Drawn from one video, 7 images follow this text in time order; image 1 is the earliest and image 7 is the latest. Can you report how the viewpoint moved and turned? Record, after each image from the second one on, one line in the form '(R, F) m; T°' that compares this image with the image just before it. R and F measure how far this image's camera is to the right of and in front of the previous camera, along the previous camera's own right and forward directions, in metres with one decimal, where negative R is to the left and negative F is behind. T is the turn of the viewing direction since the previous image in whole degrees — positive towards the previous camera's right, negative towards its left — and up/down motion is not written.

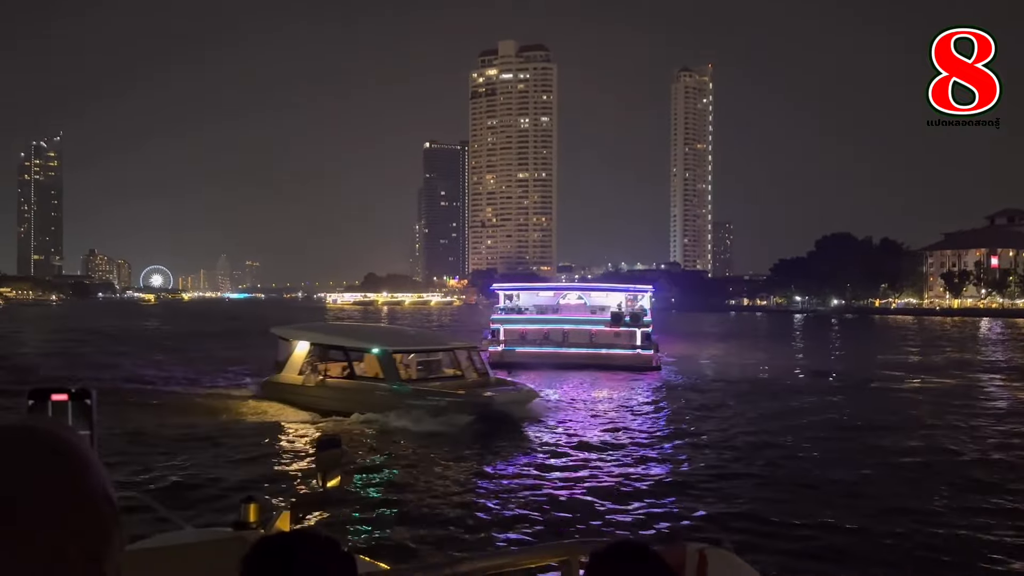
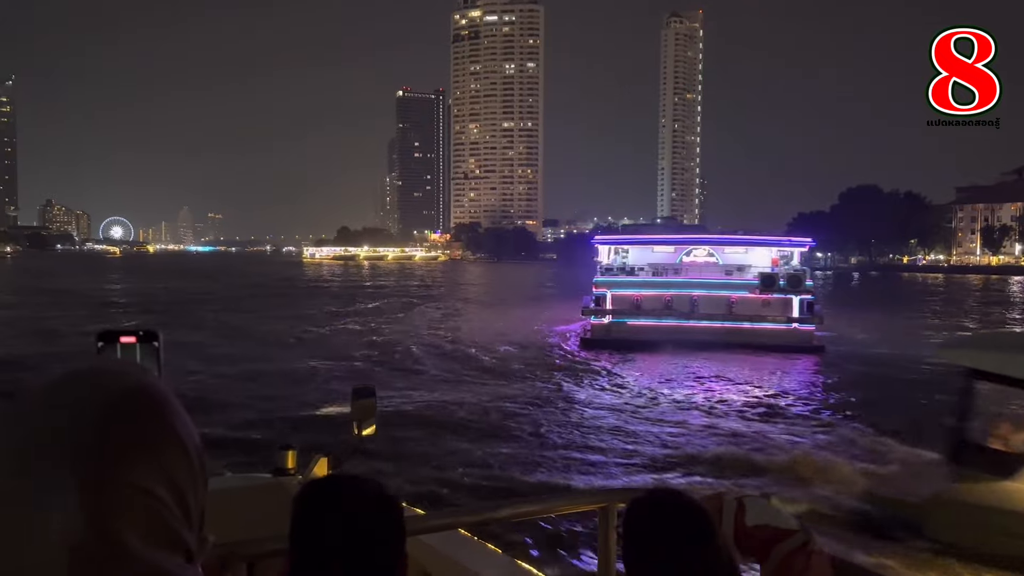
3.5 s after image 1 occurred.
(-1.1, +2.1) m; +2°
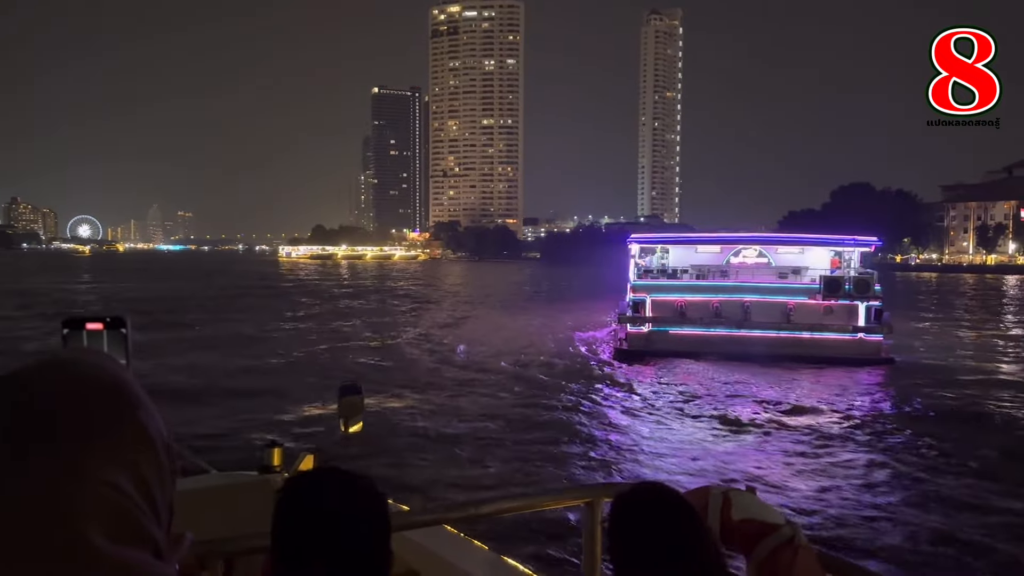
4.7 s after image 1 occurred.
(-0.4, +0.8) m; +2°
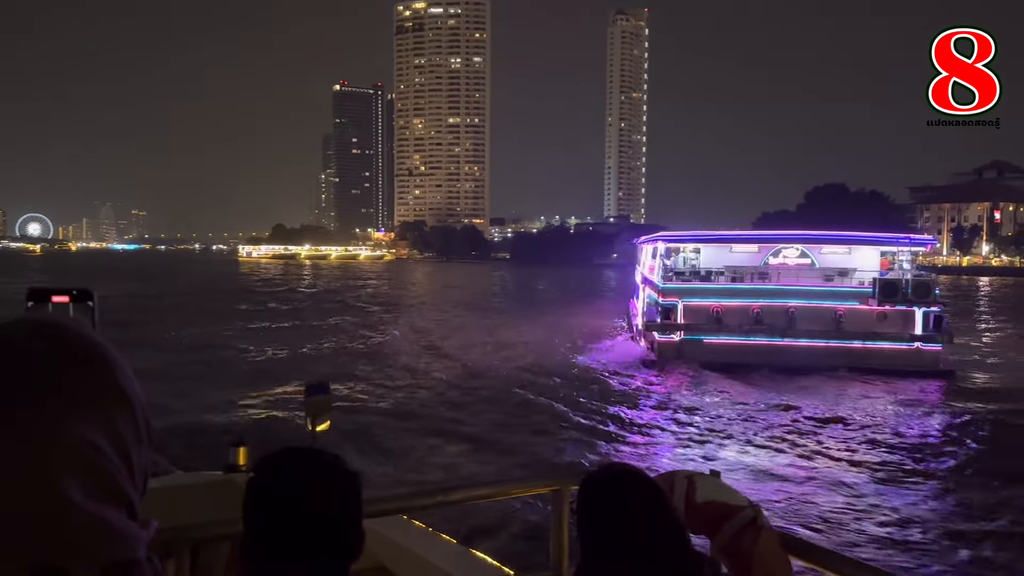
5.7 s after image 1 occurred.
(-0.4, +0.7) m; +3°
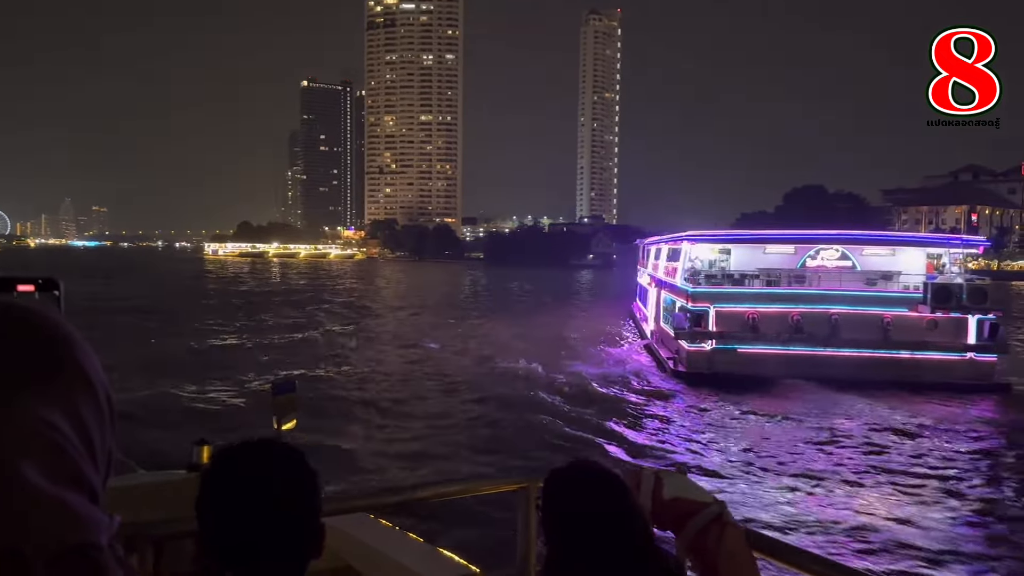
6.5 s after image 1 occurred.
(-0.3, +0.5) m; +2°
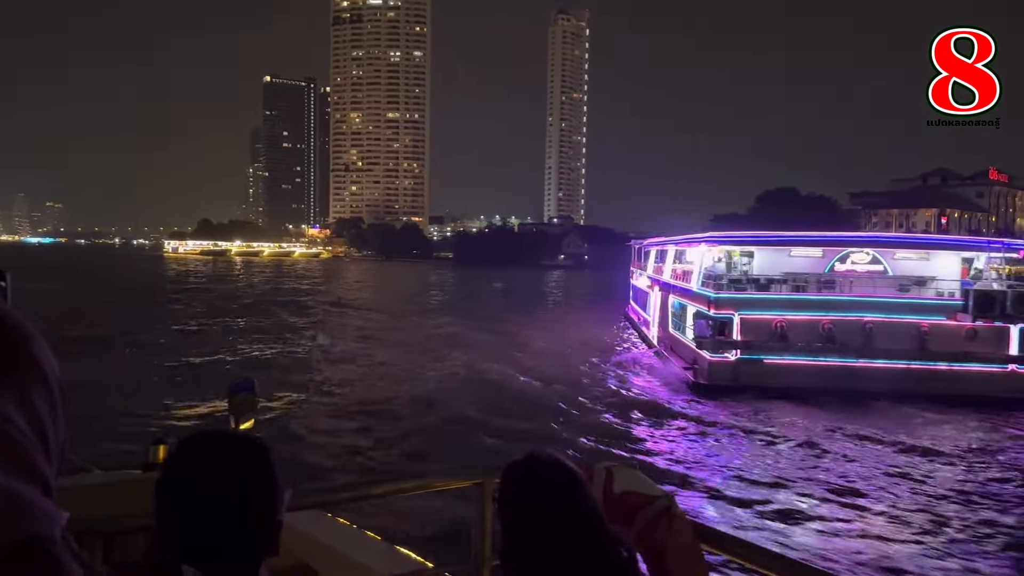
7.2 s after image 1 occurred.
(-0.2, +0.4) m; +3°
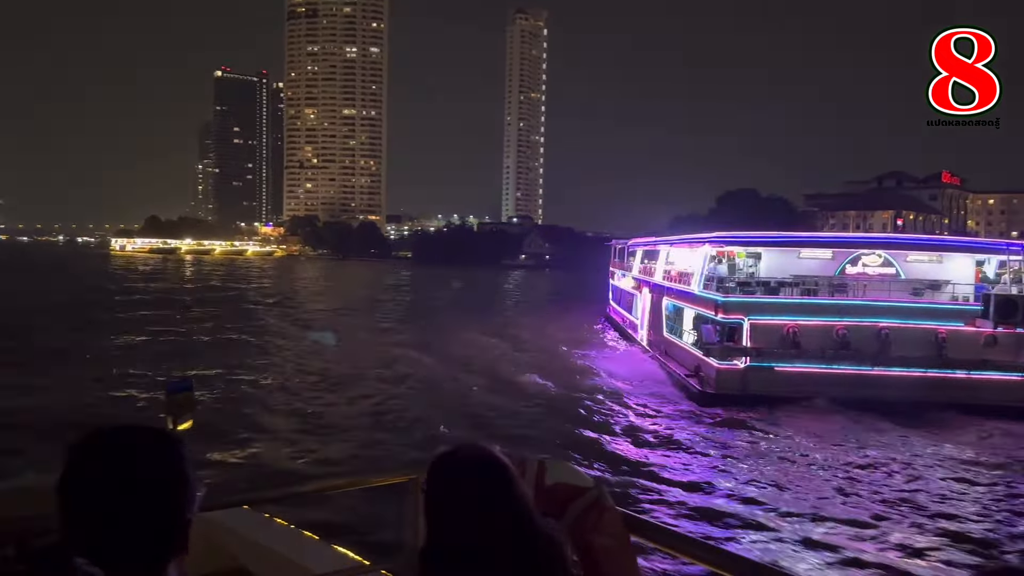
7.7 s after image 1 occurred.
(-0.2, +0.3) m; +3°
